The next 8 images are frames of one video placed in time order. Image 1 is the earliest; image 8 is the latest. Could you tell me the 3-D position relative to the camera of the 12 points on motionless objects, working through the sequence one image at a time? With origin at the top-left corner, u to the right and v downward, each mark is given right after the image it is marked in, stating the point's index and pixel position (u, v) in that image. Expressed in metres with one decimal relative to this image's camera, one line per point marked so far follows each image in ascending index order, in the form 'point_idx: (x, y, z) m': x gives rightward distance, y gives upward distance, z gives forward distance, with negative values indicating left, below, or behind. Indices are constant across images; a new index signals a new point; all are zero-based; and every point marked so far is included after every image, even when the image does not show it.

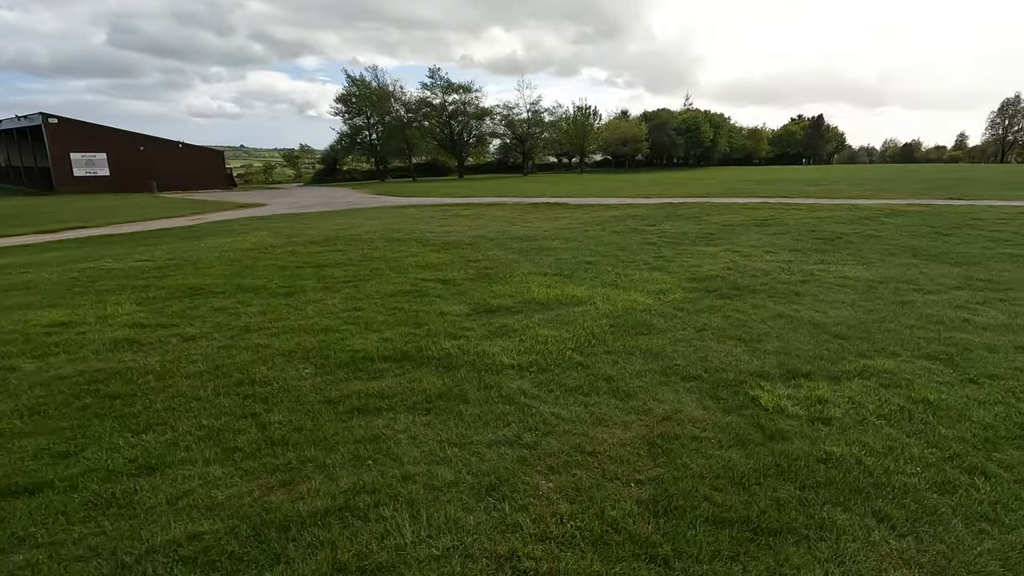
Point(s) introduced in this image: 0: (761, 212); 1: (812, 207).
0: (+8.2, +2.5, +17.8) m
1: (+10.1, +2.7, +18.1) m
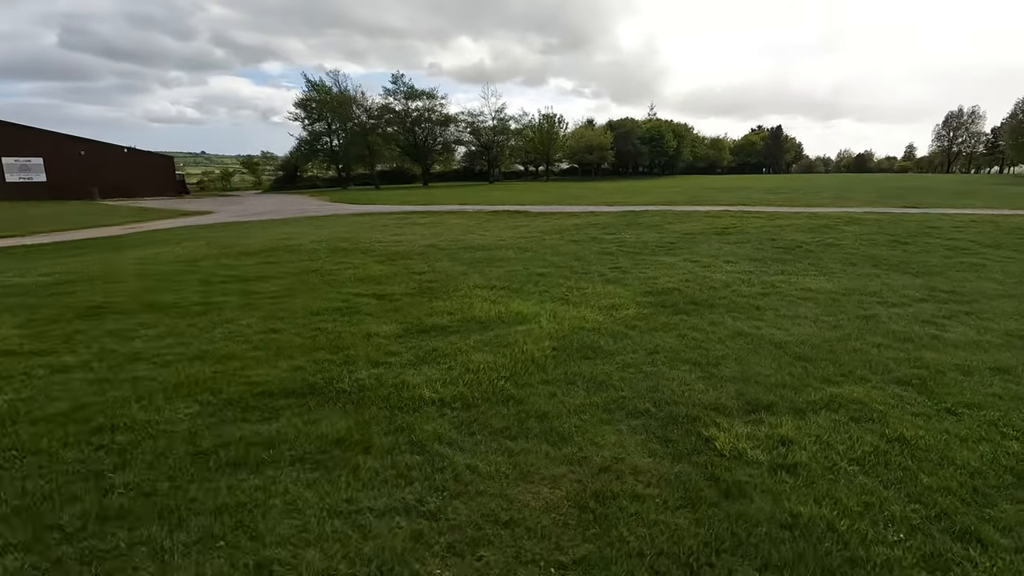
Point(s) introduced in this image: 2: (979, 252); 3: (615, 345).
0: (+6.8, +2.2, +17.5) m
1: (+8.7, +2.4, +18.0) m
2: (+9.5, +0.7, +10.9) m
3: (+1.1, -0.6, +5.8) m
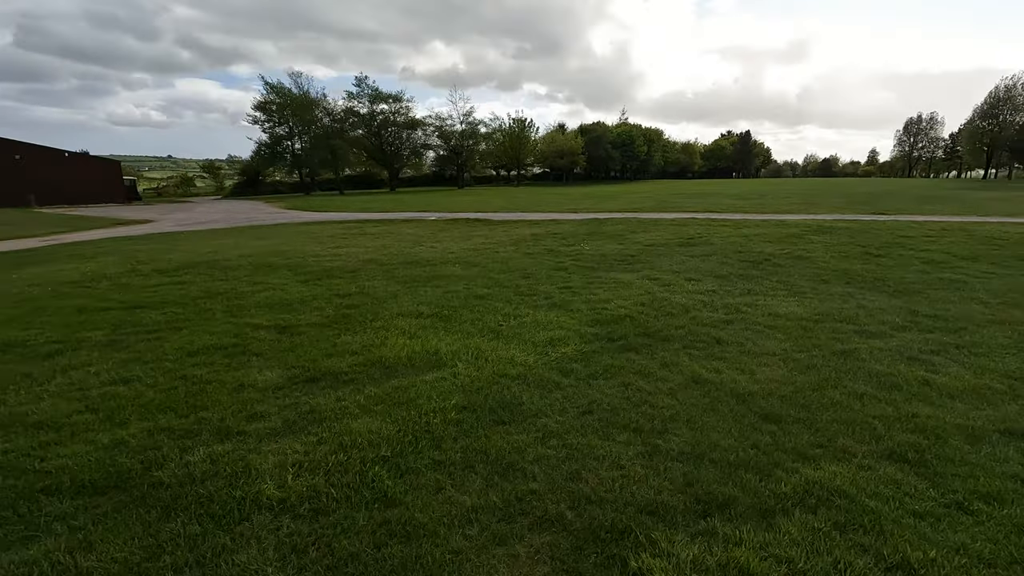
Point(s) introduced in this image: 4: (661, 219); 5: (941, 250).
0: (+5.4, +1.8, +16.6) m
1: (+7.3, +2.0, +17.1) m
2: (+8.4, +0.4, +10.1) m
3: (+0.2, -1.0, +4.6) m
4: (+5.3, +2.5, +19.2) m
5: (+9.4, +0.8, +11.8) m
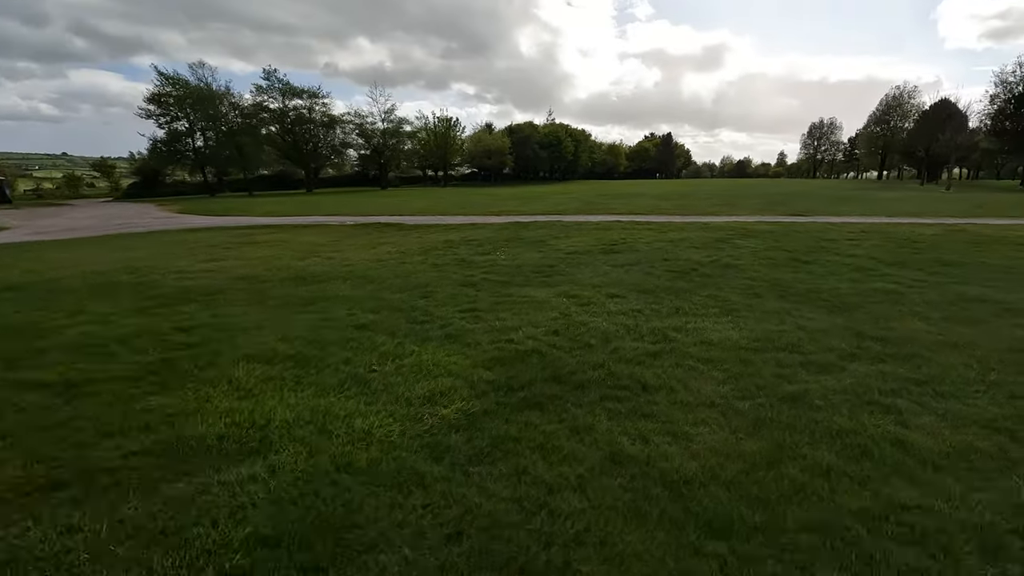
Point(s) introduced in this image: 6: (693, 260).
0: (+2.9, +1.6, +15.6) m
1: (+4.6, +1.8, +16.4) m
2: (+6.7, +0.3, +9.5) m
3: (-0.7, -1.3, +3.1) m
4: (+2.5, +2.2, +18.1) m
5: (+7.5, +0.7, +11.3) m
6: (+3.7, +0.6, +11.1) m
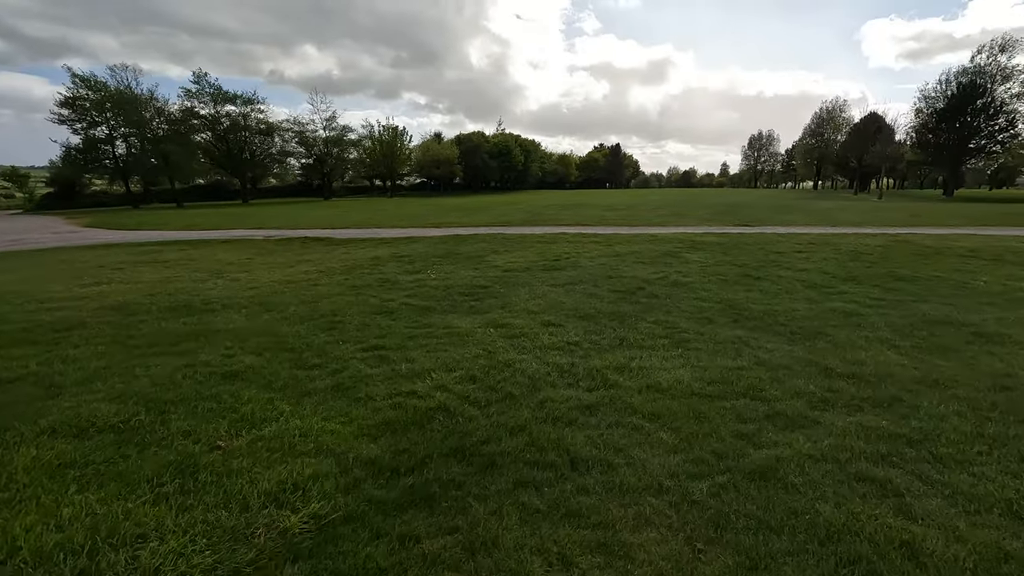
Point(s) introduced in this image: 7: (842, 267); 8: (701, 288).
0: (+1.1, +1.1, +14.6) m
1: (+2.8, +1.4, +15.5) m
2: (+5.5, -0.1, +8.8) m
3: (-1.3, -1.6, +1.7) m
4: (+0.5, +1.7, +17.1) m
5: (+6.1, +0.4, +10.7) m
6: (+2.4, +0.2, +10.1) m
7: (+6.8, +0.4, +11.0) m
8: (+3.3, 0.0, +9.3) m
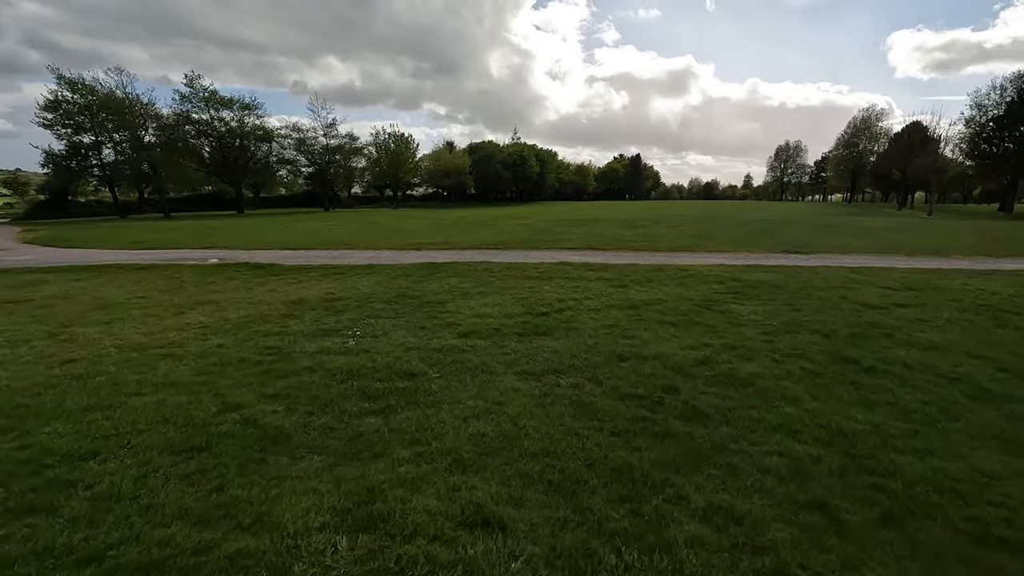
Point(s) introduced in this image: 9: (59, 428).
0: (+0.7, 0.0, +10.6) m
1: (+2.4, +0.2, +11.5) m
2: (+4.8, -1.1, +4.7) m
3: (-2.3, -2.5, -2.2) m
4: (+0.1, +0.5, +13.2) m
5: (+5.5, -0.7, +6.6) m
6: (+1.8, -0.9, +6.2) m
7: (+6.1, -0.7, +6.8) m
8: (+2.6, -1.0, +5.3) m
9: (-4.1, -1.3, +4.9) m
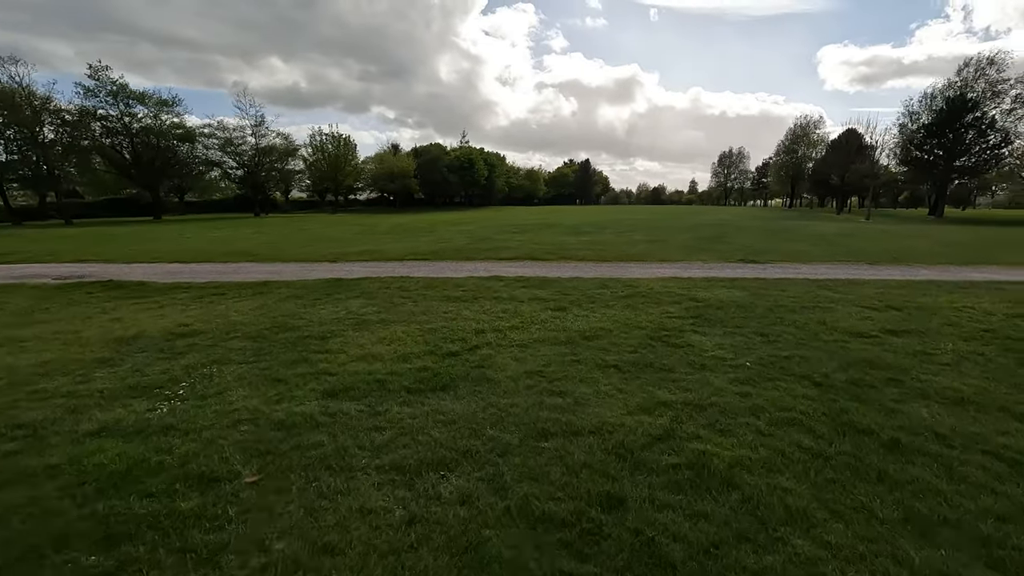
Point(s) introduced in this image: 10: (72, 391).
0: (-0.8, -0.4, +8.5) m
1: (+0.9, -0.2, +9.5) m
2: (+3.9, -1.4, +3.0) m
3: (-2.5, -2.8, -4.5) m
4: (-1.5, +0.1, +11.0) m
5: (+4.4, -1.0, +4.9) m
6: (+0.7, -1.2, +4.2) m
7: (+5.0, -1.0, +5.2) m
8: (+1.7, -1.4, +3.4) m
9: (-5.0, -1.7, +2.4) m
10: (-4.7, -1.1, +5.7) m
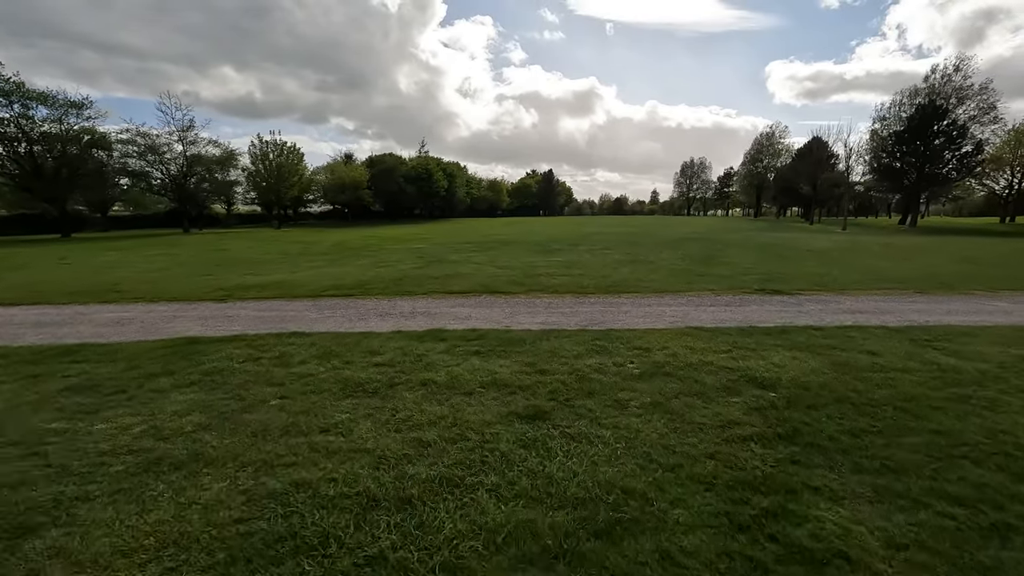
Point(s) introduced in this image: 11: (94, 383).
0: (-1.3, -1.3, +4.5) m
1: (+0.2, -1.0, +5.7) m
2: (+3.7, -2.1, -0.7) m
3: (-2.2, -3.4, -8.6) m
4: (-2.3, -0.8, +7.0) m
5: (+4.1, -1.7, +1.3) m
6: (+0.5, -1.9, +0.3) m
7: (+4.7, -1.6, +1.6) m
8: (+1.5, -2.1, -0.5) m
9: (-5.1, -2.5, -1.9) m
10: (-5.1, -2.0, +1.5) m
11: (-4.9, -1.1, +6.1) m
